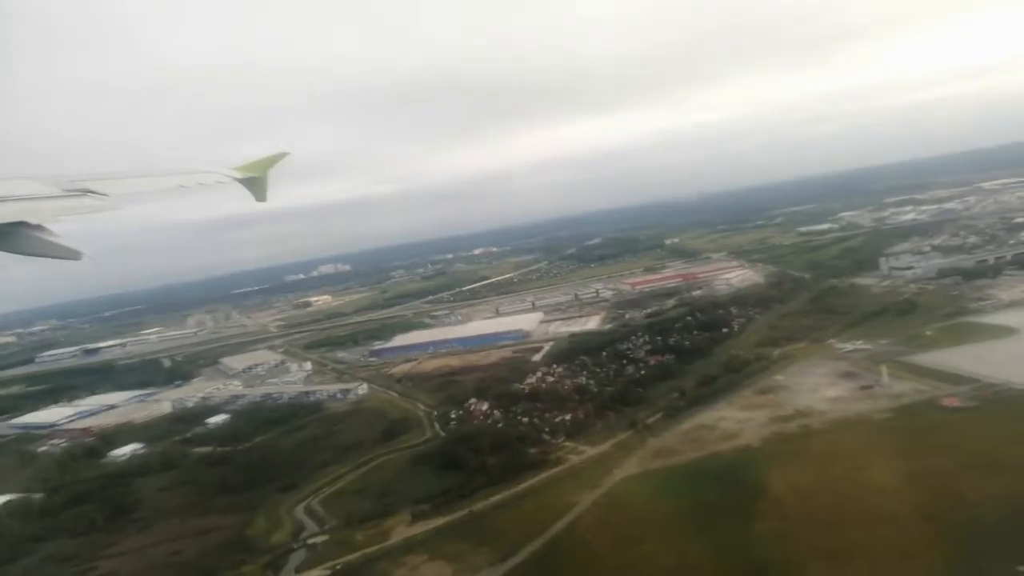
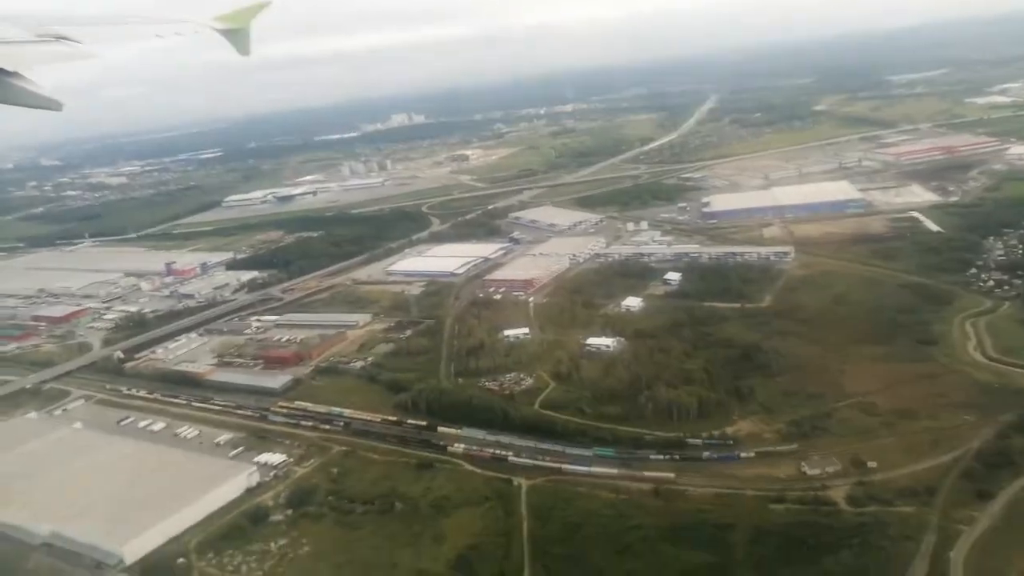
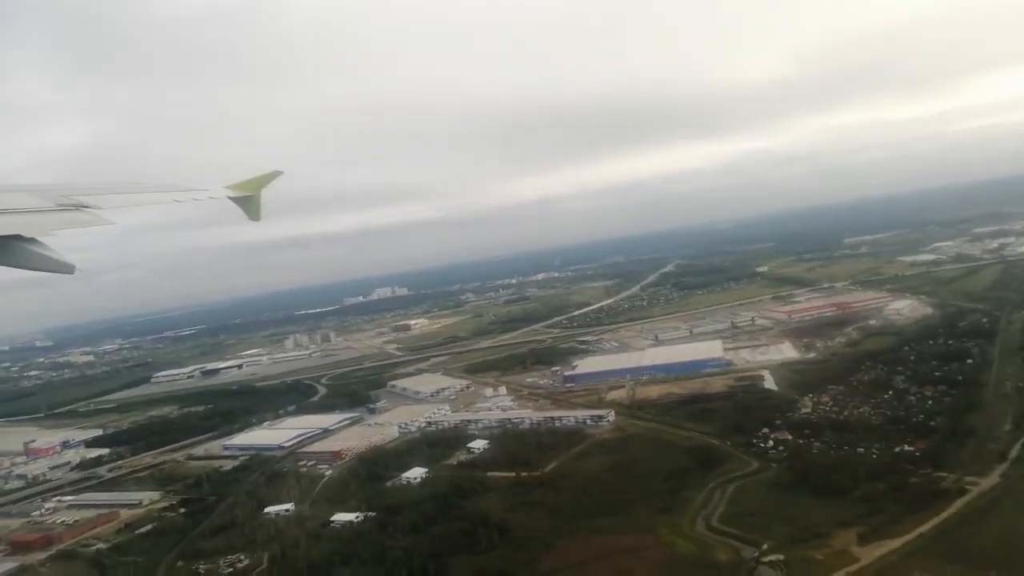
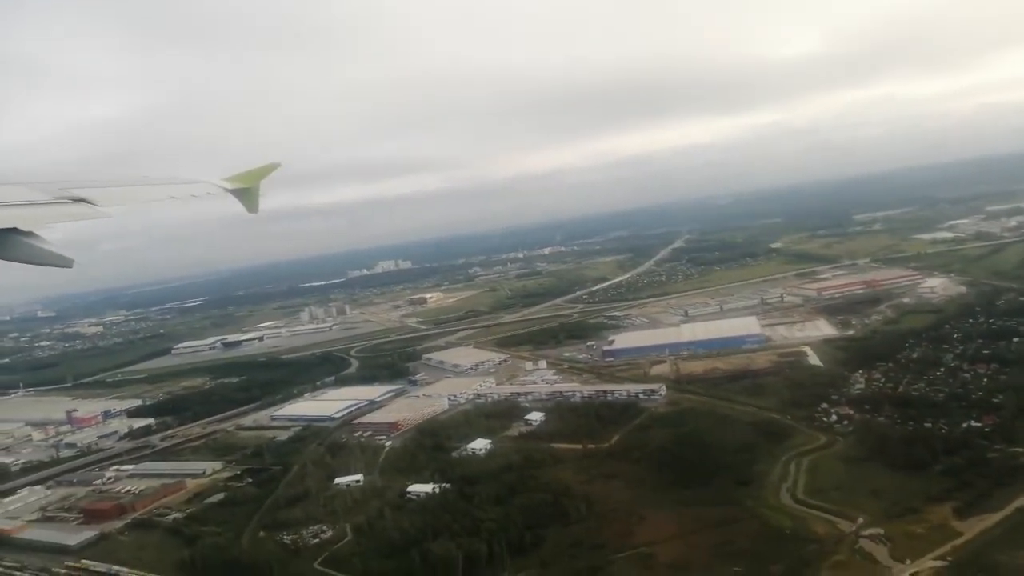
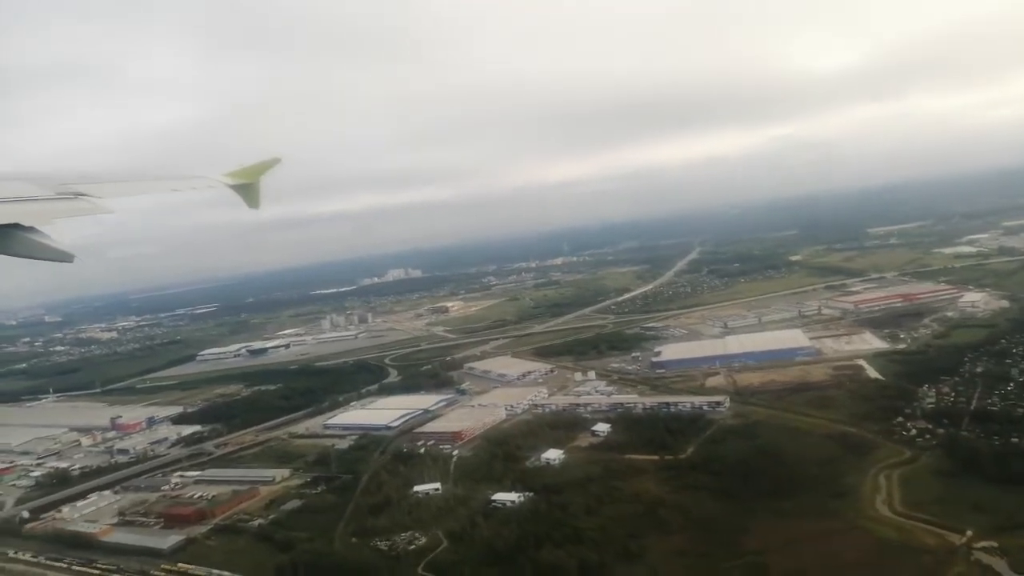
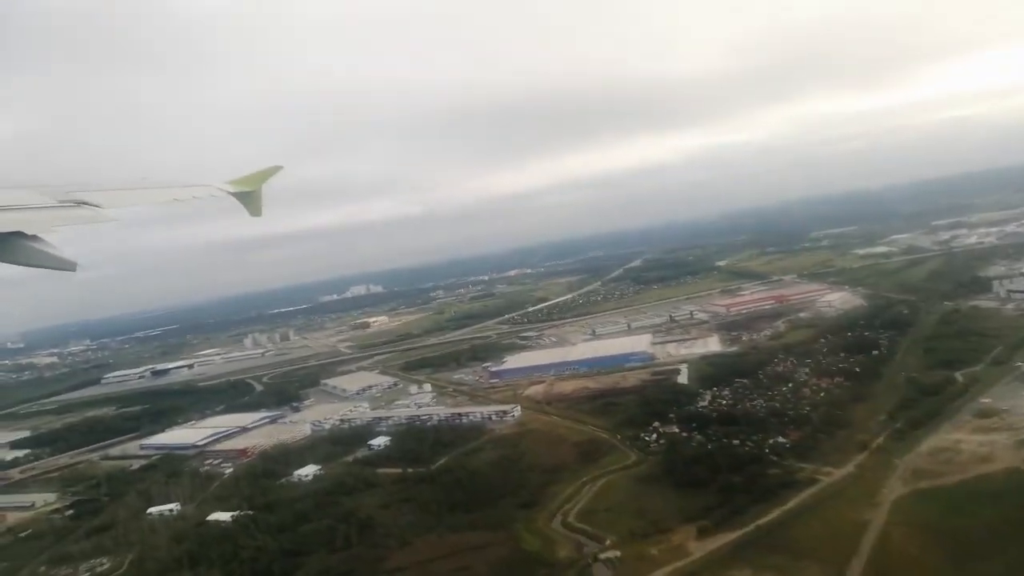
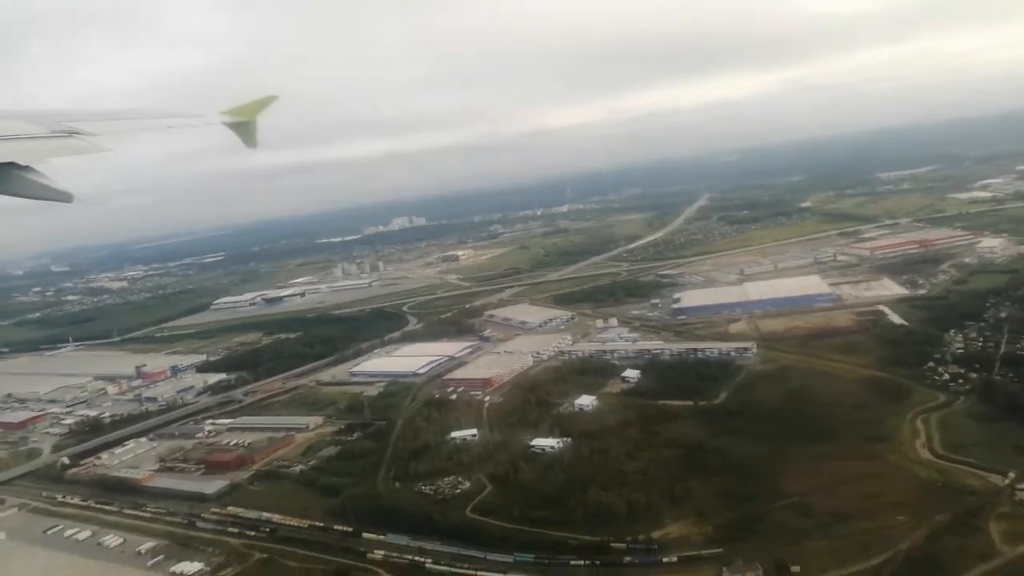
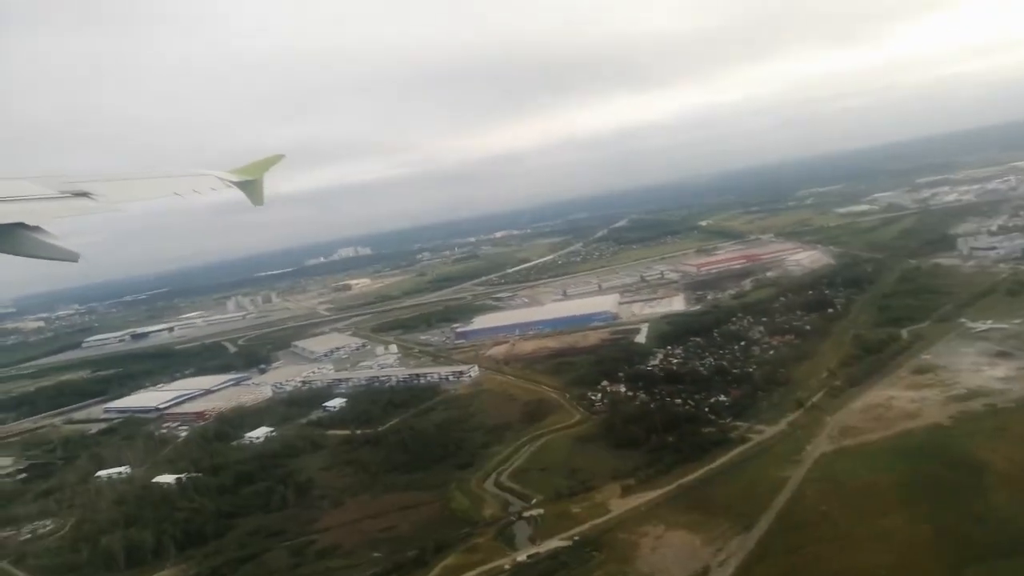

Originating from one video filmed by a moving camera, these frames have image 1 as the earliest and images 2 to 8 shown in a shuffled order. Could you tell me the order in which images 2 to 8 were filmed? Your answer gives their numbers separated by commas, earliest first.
8, 6, 3, 4, 5, 7, 2
